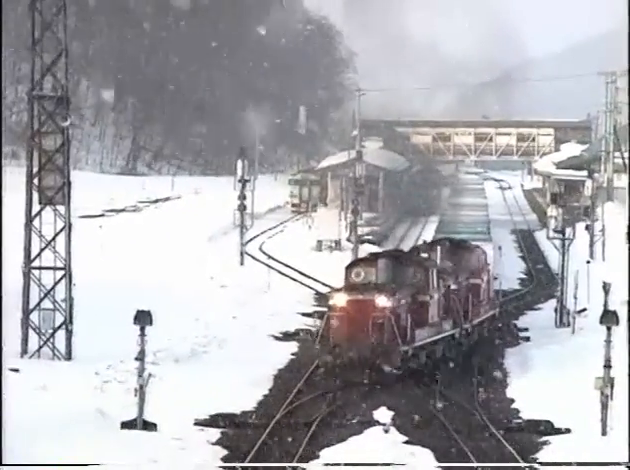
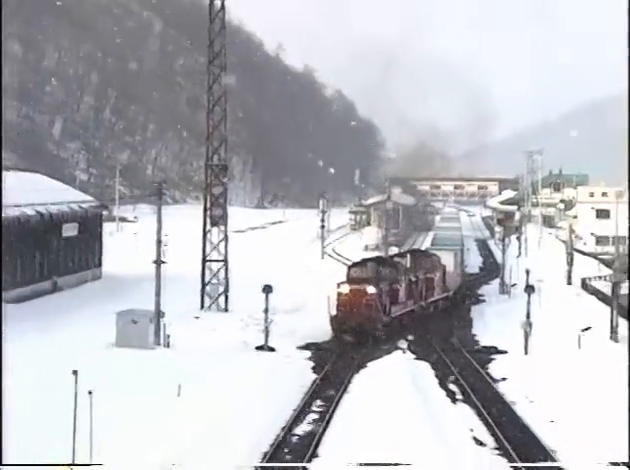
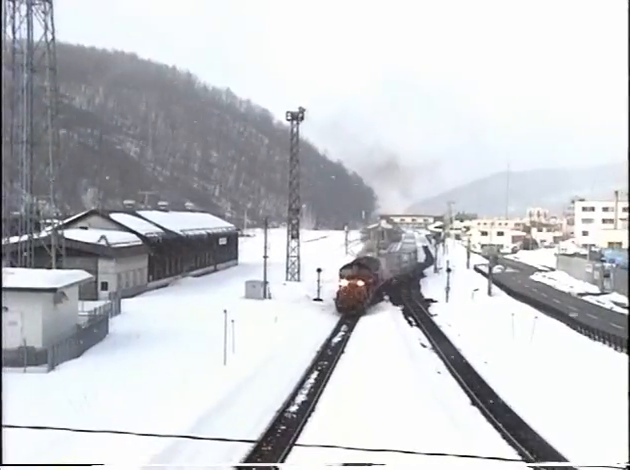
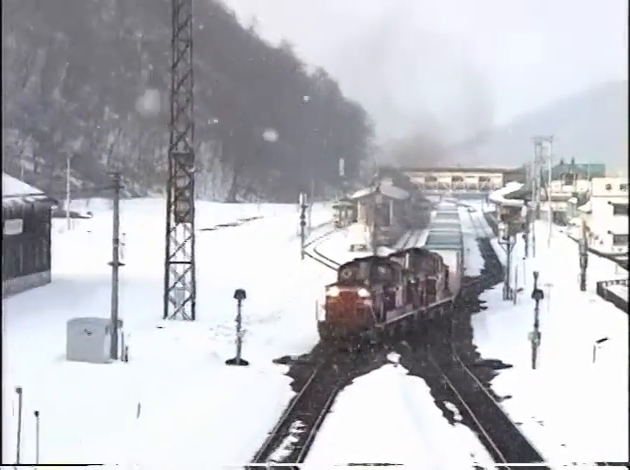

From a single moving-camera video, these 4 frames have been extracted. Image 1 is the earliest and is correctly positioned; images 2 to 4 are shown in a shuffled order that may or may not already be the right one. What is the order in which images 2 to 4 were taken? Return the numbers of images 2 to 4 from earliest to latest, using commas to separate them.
4, 2, 3
